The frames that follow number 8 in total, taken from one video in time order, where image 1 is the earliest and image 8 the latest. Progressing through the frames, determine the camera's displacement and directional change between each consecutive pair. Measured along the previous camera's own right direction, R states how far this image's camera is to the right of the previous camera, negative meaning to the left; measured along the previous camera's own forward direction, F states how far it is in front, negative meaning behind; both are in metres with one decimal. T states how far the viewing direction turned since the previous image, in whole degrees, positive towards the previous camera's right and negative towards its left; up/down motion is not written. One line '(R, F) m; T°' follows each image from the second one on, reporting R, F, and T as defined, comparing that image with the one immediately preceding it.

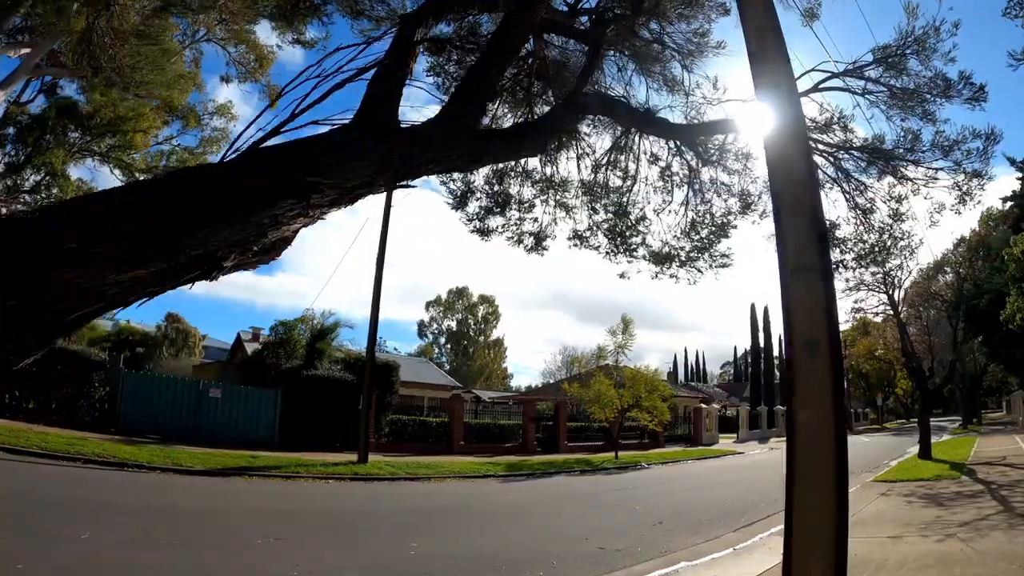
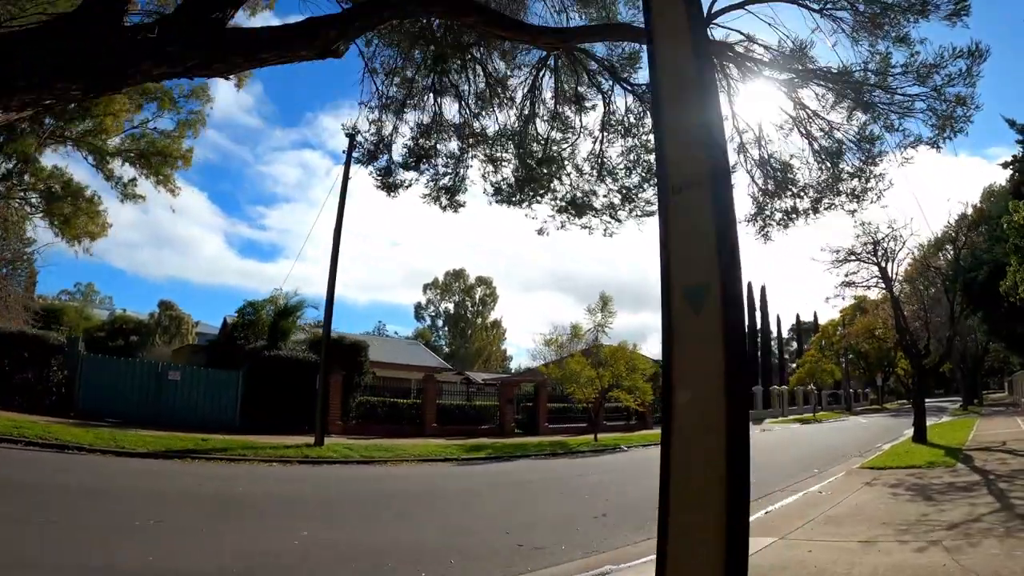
(+0.9, +1.3) m; 0°
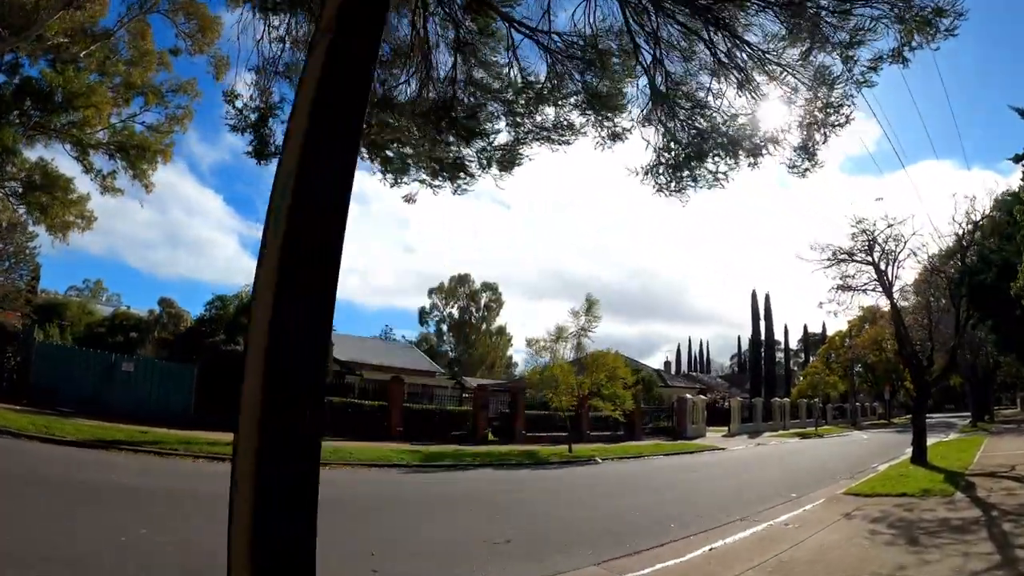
(+1.1, +1.6) m; -1°
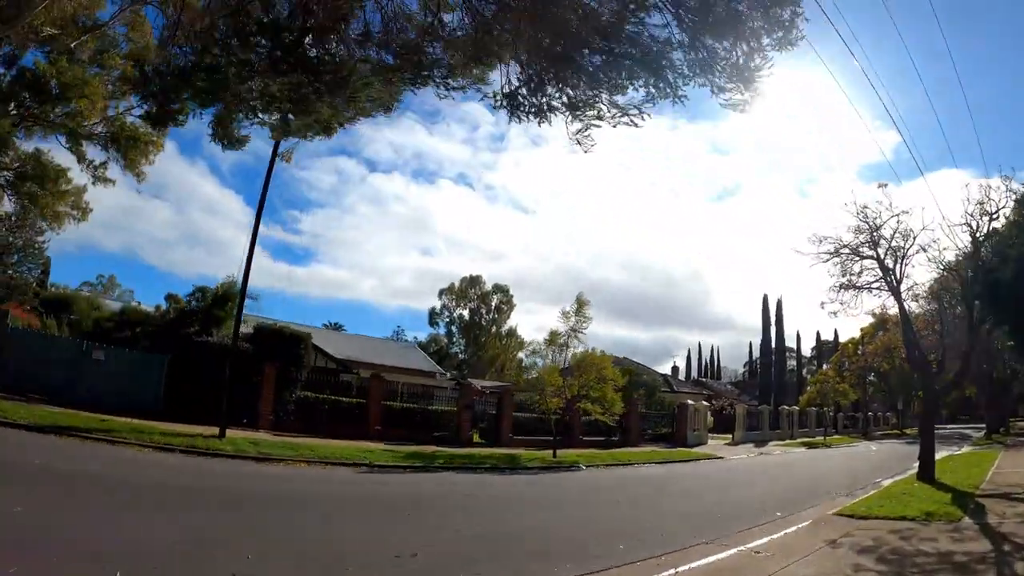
(+0.8, +1.2) m; -1°
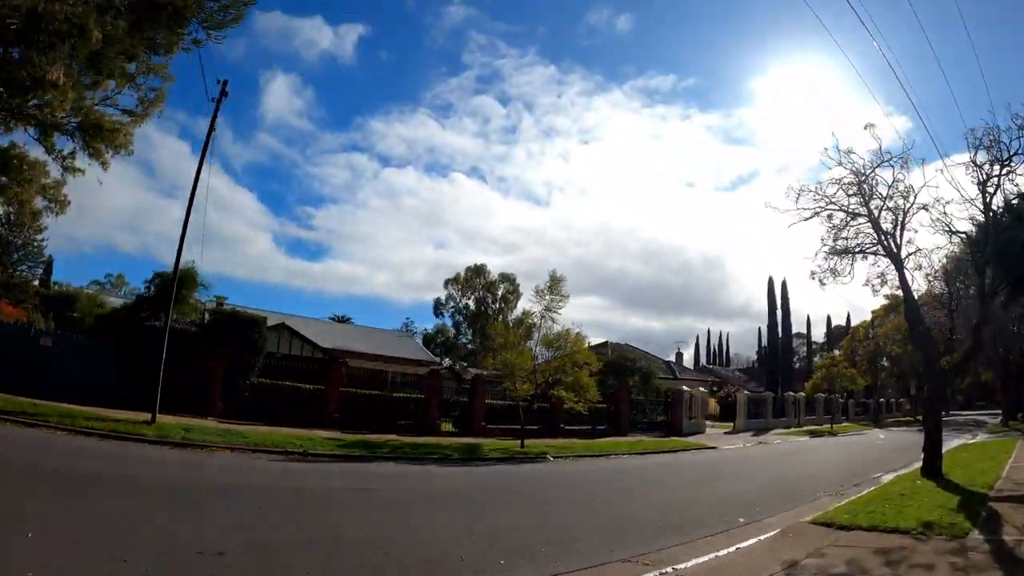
(+1.2, +1.9) m; -1°
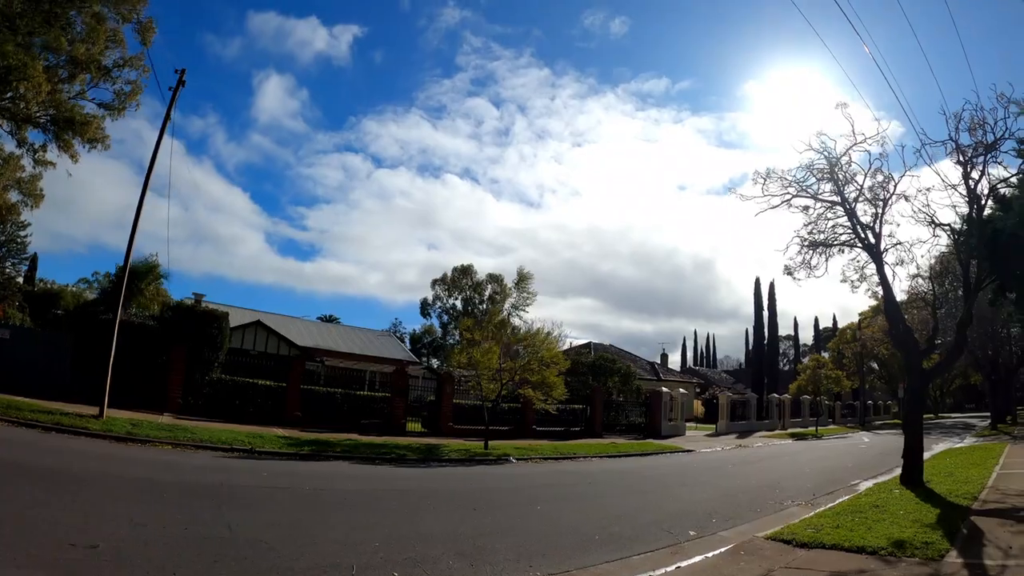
(+0.7, +1.0) m; +1°
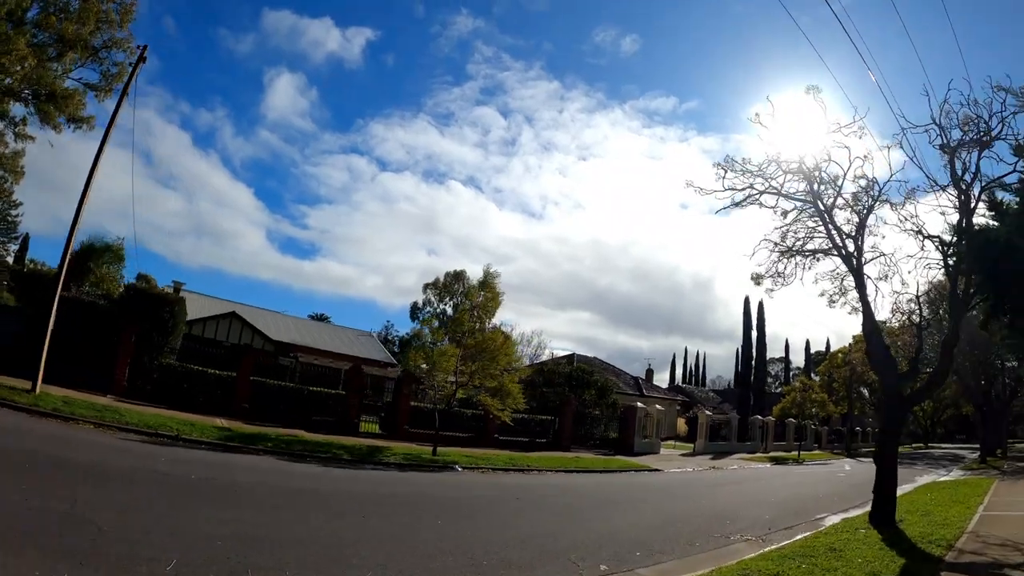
(+0.9, +1.3) m; 0°
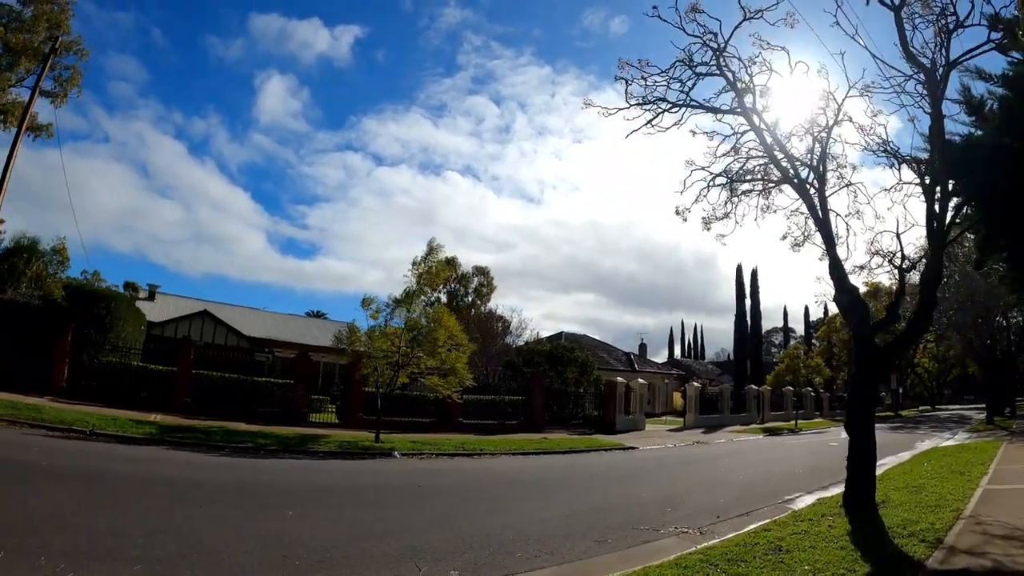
(+1.3, +1.9) m; 0°
